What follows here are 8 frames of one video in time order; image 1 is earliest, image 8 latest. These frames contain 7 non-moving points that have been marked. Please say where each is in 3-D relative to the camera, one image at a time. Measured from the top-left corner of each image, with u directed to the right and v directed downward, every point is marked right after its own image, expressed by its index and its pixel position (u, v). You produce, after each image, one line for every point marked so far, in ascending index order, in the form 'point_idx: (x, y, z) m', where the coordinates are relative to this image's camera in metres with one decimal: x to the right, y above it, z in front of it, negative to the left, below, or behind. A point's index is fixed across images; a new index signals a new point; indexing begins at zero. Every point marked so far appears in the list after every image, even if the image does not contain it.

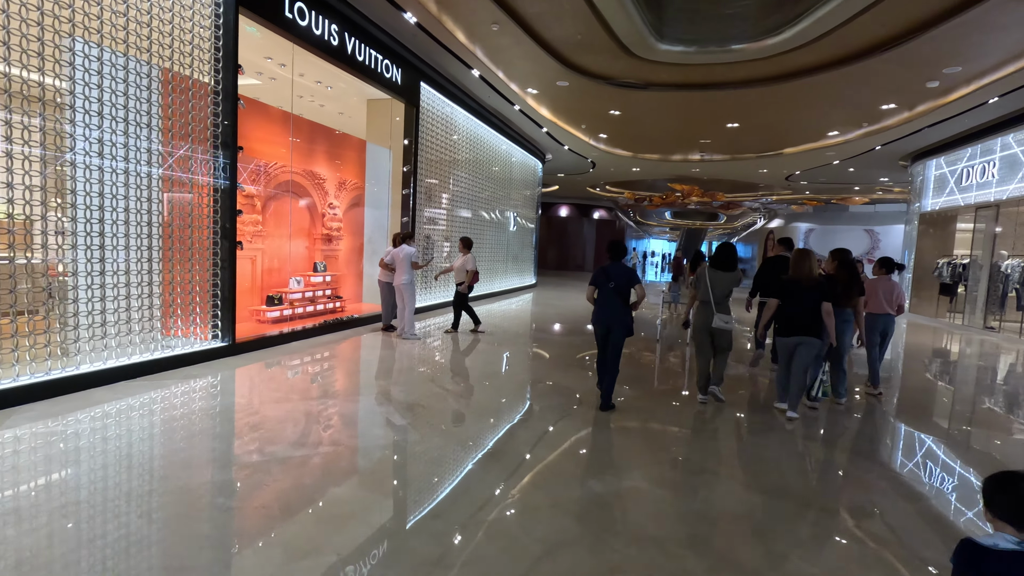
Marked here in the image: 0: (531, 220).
0: (+0.5, +1.8, +14.2) m
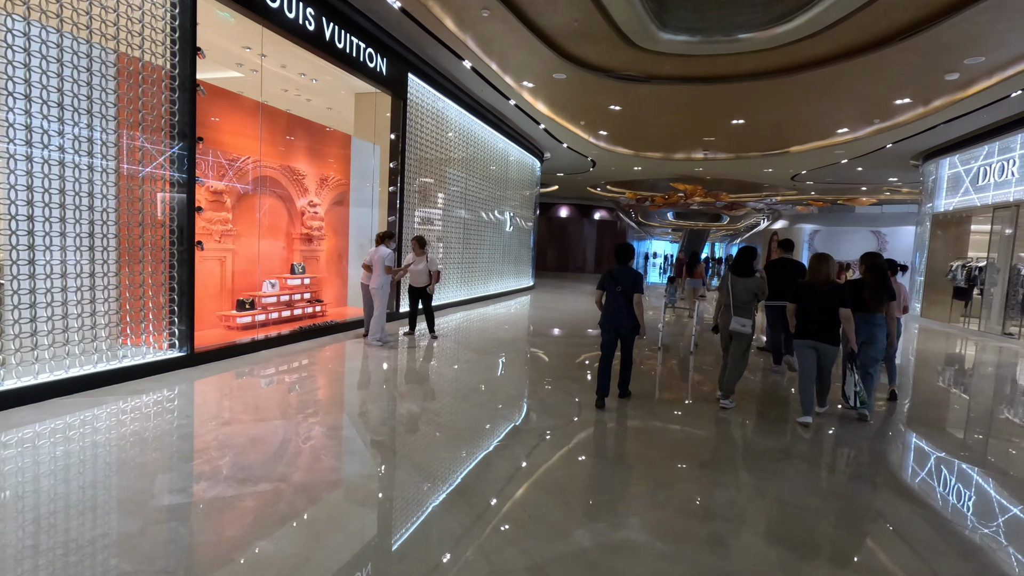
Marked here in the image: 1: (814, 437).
0: (+0.4, +1.7, +13.8) m
1: (+2.4, -1.1, +4.3) m
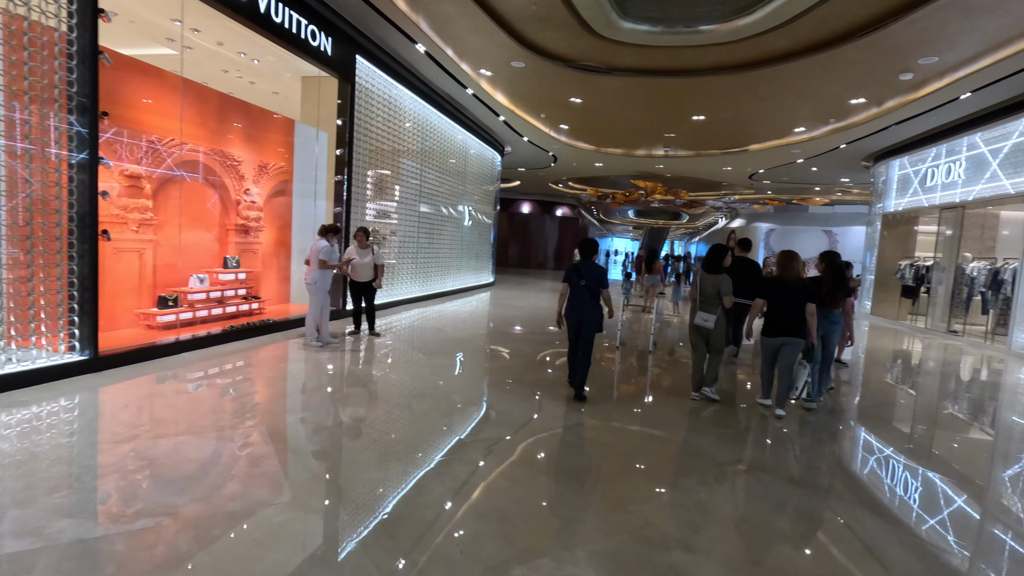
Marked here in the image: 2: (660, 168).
0: (-0.6, +1.8, +13.5) m
1: (+2.0, -1.1, +4.2) m
2: (+3.9, +3.2, +14.4) m
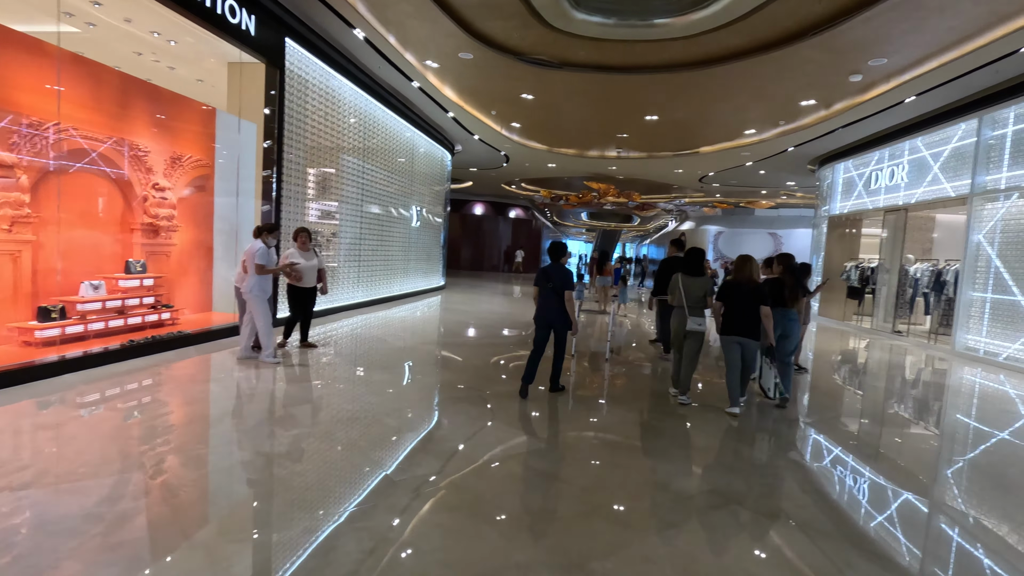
0: (-1.7, +1.7, +13.0) m
1: (+1.6, -1.1, +3.9) m
2: (+2.7, +3.2, +14.3) m
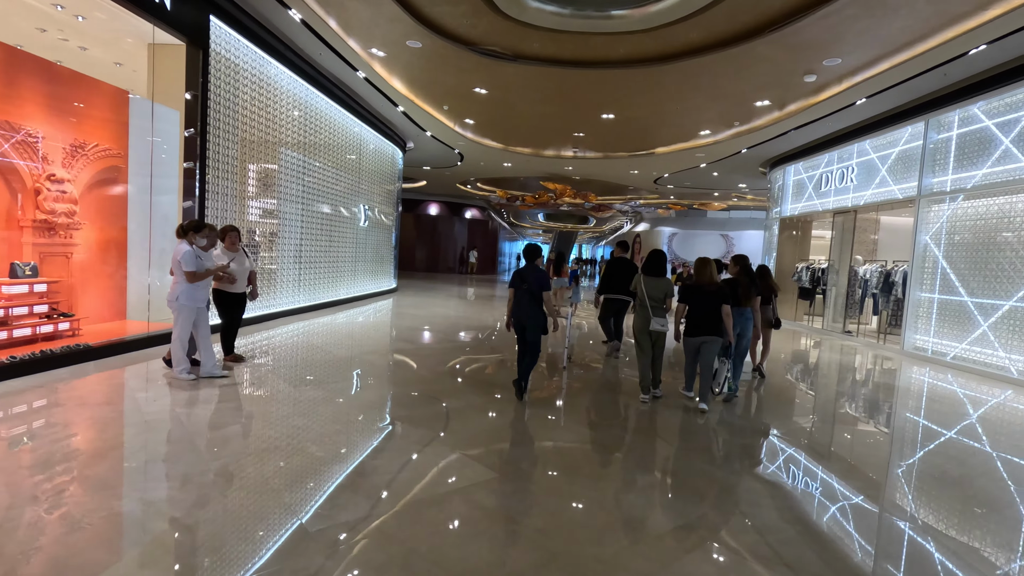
0: (-2.8, +1.7, +12.5) m
1: (+1.3, -1.2, +3.7) m
2: (+1.5, +3.1, +14.1) m
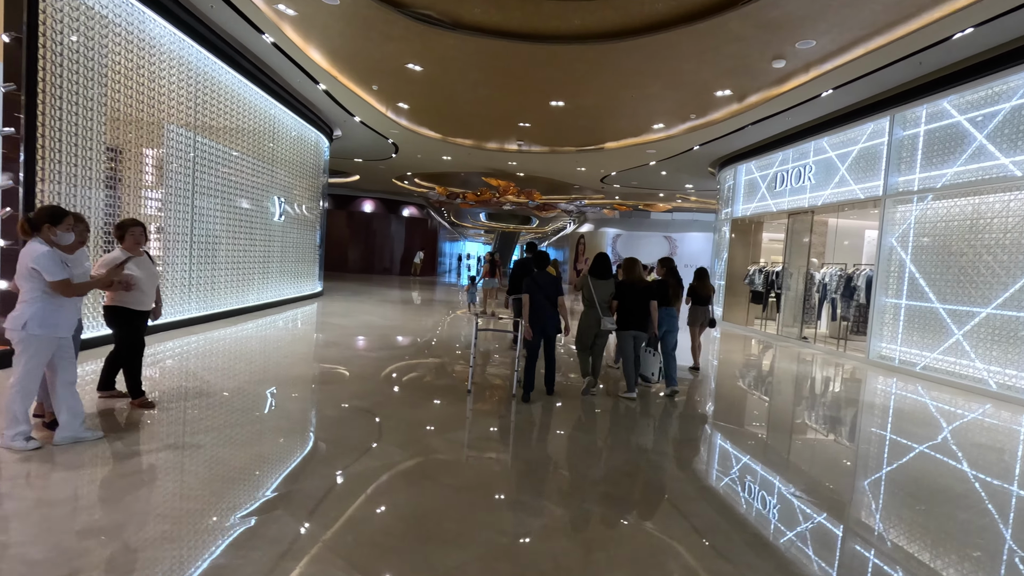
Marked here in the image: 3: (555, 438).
0: (-4.1, +1.6, +11.2) m
1: (+0.9, -1.2, +2.9) m
2: (0.0, +3.0, +13.3) m
3: (+0.3, -1.1, +3.9) m
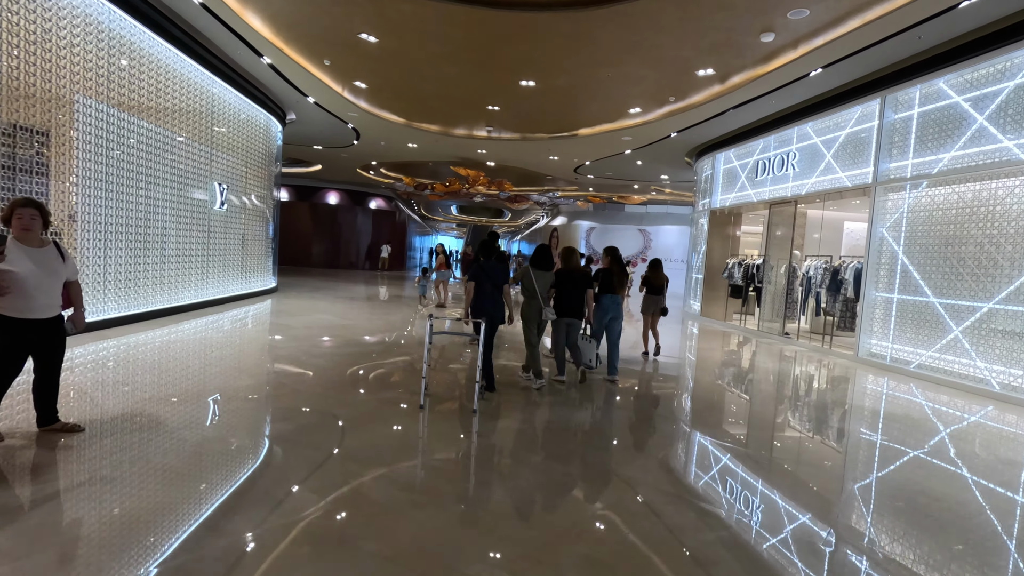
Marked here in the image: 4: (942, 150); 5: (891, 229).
0: (-4.7, +1.7, +10.4) m
1: (+0.7, -1.2, +2.3) m
2: (-0.7, +3.2, +12.6) m
3: (+0.1, -1.1, +3.3) m
4: (+4.4, +1.4, +5.5) m
5: (+4.3, +0.7, +6.0) m
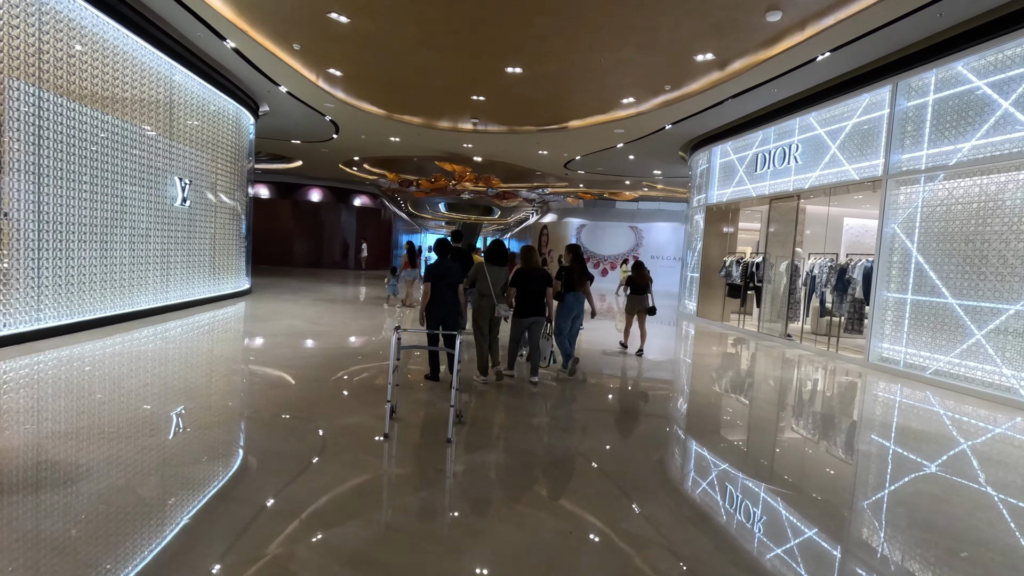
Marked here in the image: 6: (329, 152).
0: (-4.9, +1.6, +9.8) m
1: (+0.7, -1.3, +1.9) m
2: (-1.0, +3.2, +12.1) m
3: (0.0, -1.1, +2.8) m
4: (+4.3, +1.4, +5.1) m
5: (+4.1, +0.7, +5.6) m
6: (-4.7, +3.5, +13.8) m
